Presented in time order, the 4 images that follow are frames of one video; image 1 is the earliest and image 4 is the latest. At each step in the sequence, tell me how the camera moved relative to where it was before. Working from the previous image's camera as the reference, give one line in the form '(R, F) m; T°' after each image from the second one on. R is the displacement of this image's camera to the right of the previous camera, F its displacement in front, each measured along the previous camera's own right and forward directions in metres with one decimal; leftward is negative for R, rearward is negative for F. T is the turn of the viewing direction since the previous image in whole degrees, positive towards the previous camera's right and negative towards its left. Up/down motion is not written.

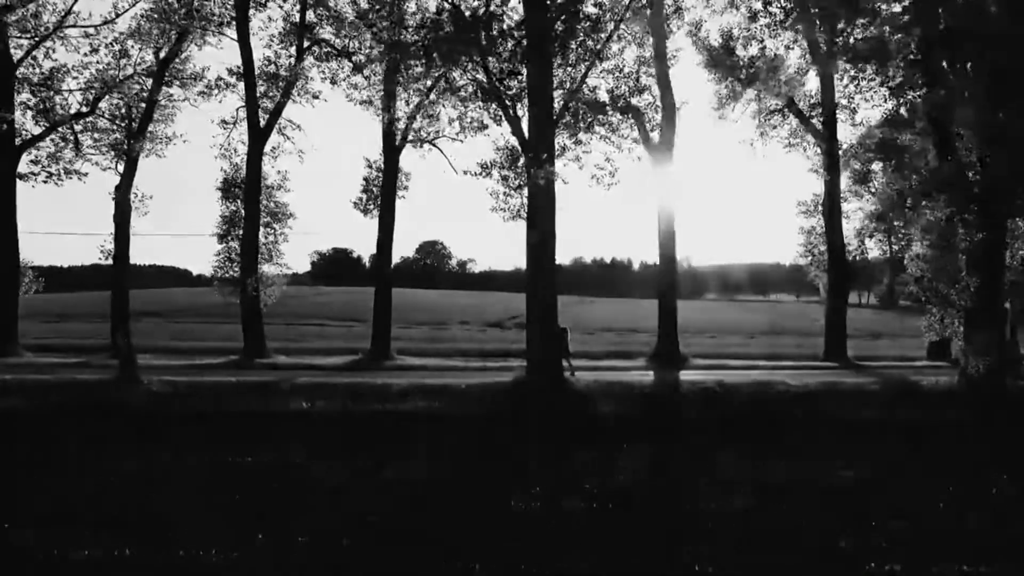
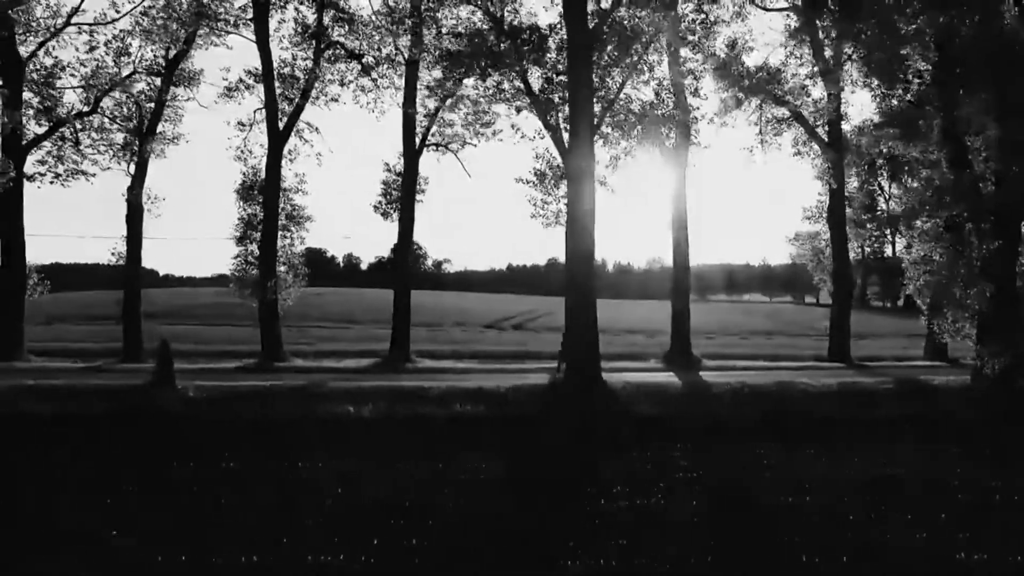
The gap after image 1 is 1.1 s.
(-1.8, -0.3) m; +4°
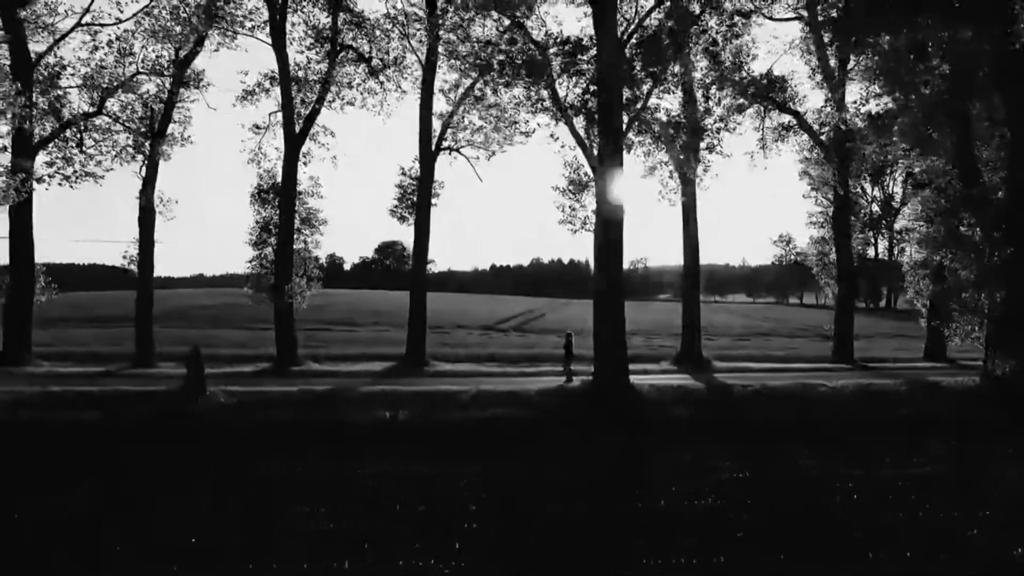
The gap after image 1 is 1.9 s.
(-1.3, -0.2) m; +2°
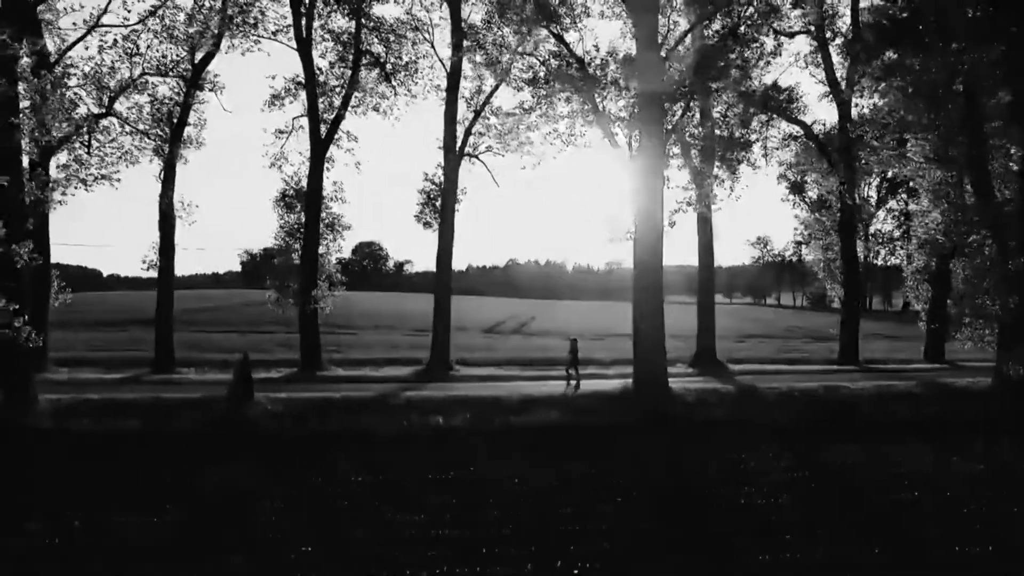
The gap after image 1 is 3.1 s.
(-1.9, -0.3) m; +3°
